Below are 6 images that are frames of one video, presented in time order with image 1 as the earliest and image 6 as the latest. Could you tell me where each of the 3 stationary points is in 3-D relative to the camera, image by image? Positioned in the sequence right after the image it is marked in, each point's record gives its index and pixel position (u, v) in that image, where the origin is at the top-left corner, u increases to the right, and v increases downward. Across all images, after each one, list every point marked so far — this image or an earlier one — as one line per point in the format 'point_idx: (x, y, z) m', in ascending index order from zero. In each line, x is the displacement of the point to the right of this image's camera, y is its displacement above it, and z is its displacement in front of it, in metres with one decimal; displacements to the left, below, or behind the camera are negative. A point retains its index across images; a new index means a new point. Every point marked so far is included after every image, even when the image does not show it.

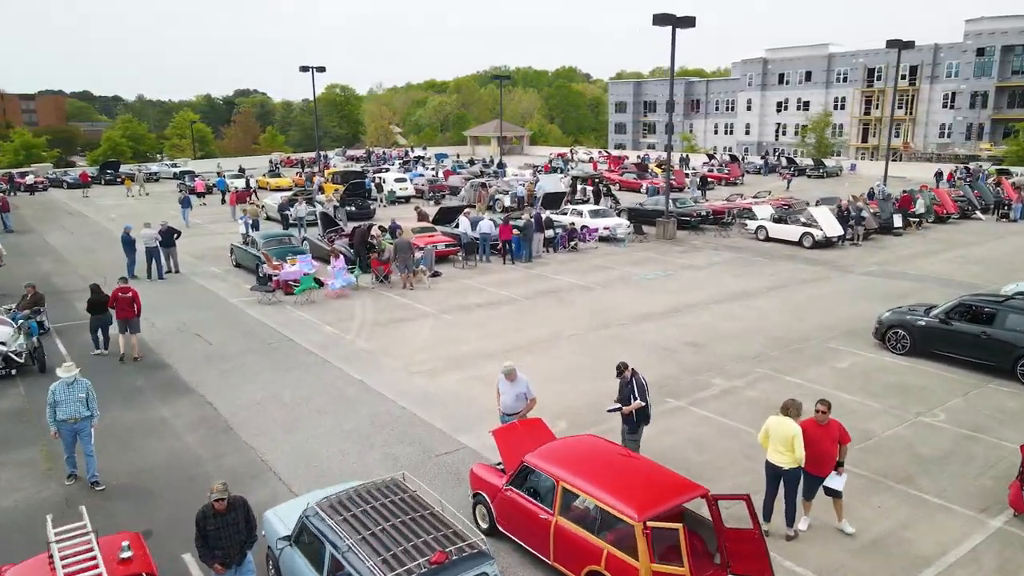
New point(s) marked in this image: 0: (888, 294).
0: (+9.9, -0.2, +19.3) m
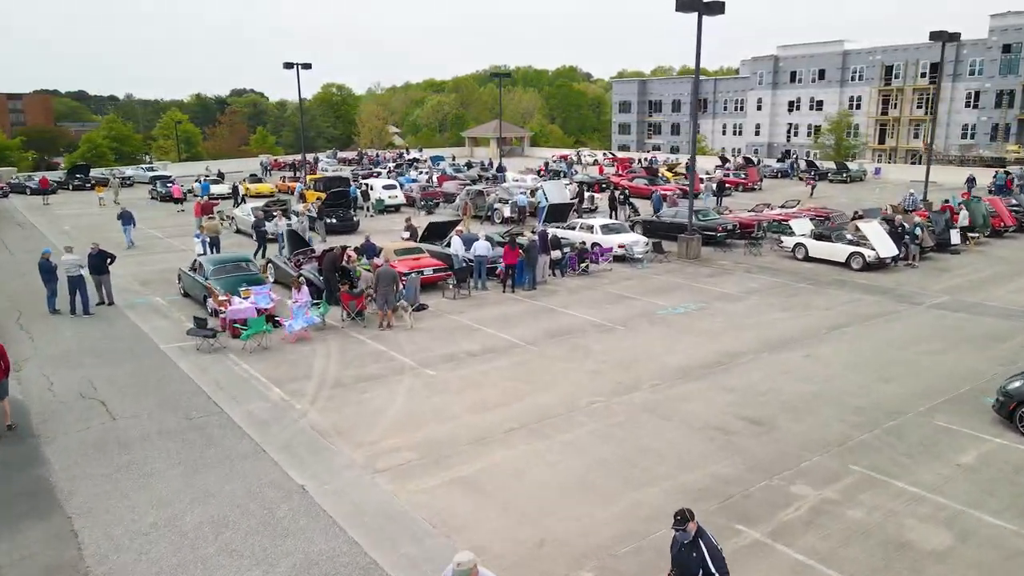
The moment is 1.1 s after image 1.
0: (+9.9, -1.0, +15.6) m
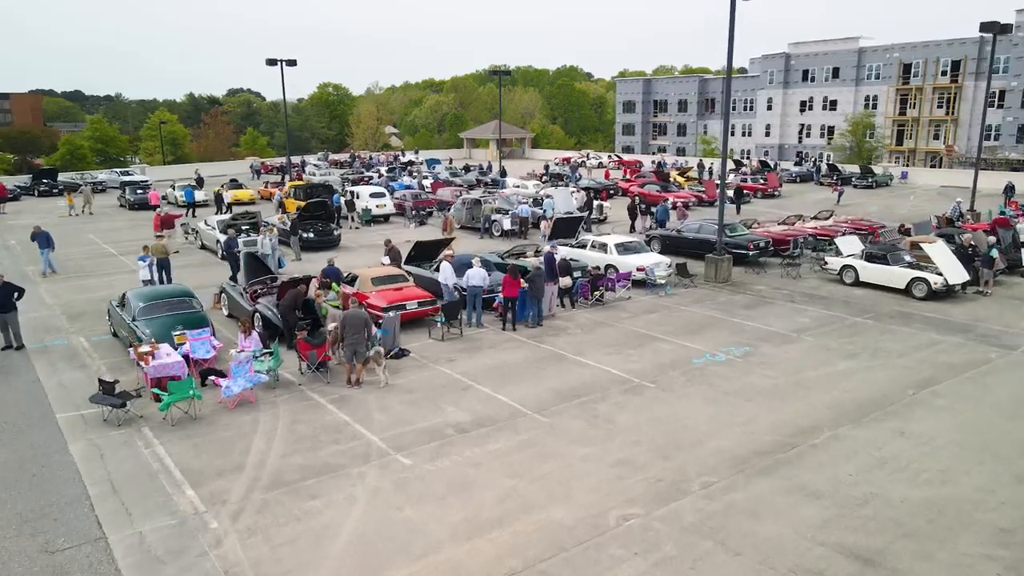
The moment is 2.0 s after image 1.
0: (+9.9, -1.9, +12.2) m
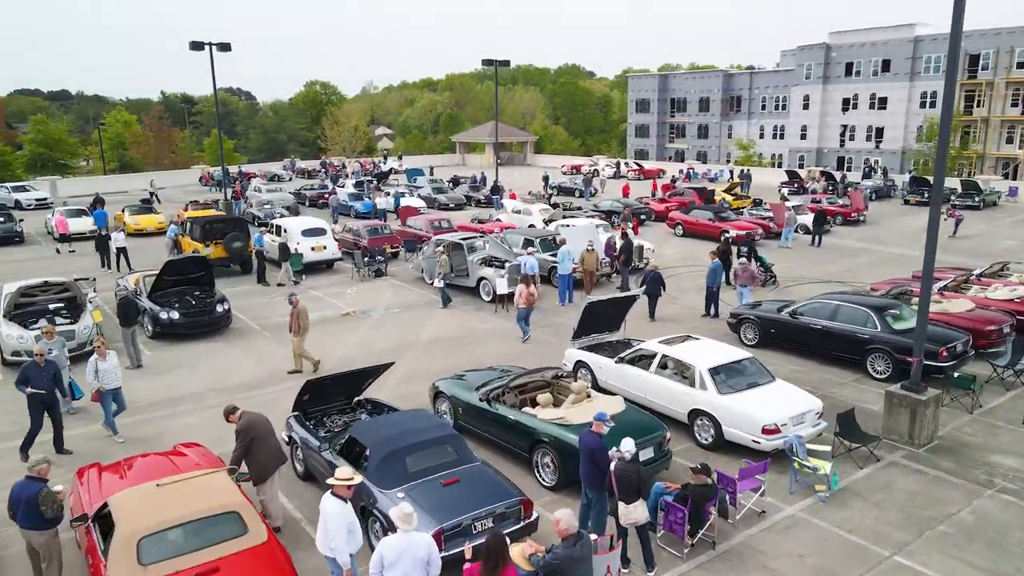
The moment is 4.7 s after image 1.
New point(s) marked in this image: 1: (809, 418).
0: (+9.9, -4.3, +1.6) m
1: (+4.2, -1.8, +9.9) m
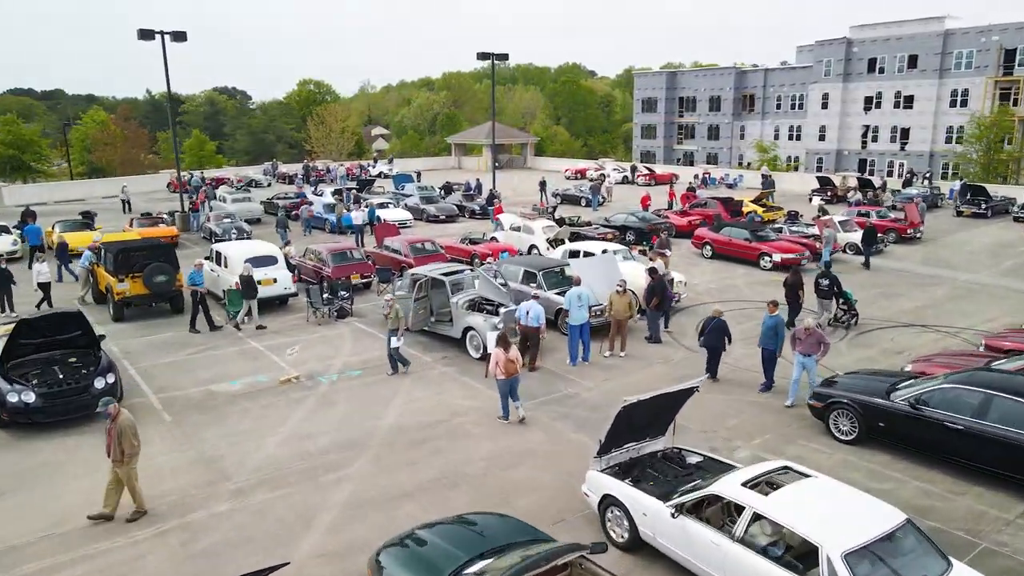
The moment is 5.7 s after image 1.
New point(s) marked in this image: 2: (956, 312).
0: (+9.8, -5.4, -3.1) m
1: (+4.1, -2.9, +5.2) m
2: (+11.3, -0.6, +18.6) m
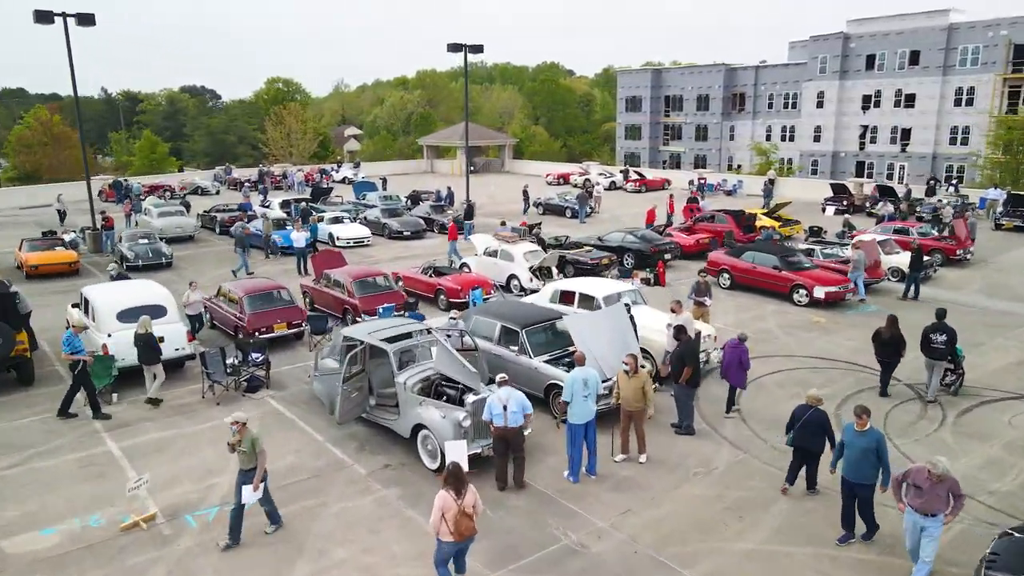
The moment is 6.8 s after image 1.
0: (+9.9, -6.5, -7.6) m
1: (+4.0, -4.0, +0.6) m
2: (+10.8, -1.7, +14.2) m
